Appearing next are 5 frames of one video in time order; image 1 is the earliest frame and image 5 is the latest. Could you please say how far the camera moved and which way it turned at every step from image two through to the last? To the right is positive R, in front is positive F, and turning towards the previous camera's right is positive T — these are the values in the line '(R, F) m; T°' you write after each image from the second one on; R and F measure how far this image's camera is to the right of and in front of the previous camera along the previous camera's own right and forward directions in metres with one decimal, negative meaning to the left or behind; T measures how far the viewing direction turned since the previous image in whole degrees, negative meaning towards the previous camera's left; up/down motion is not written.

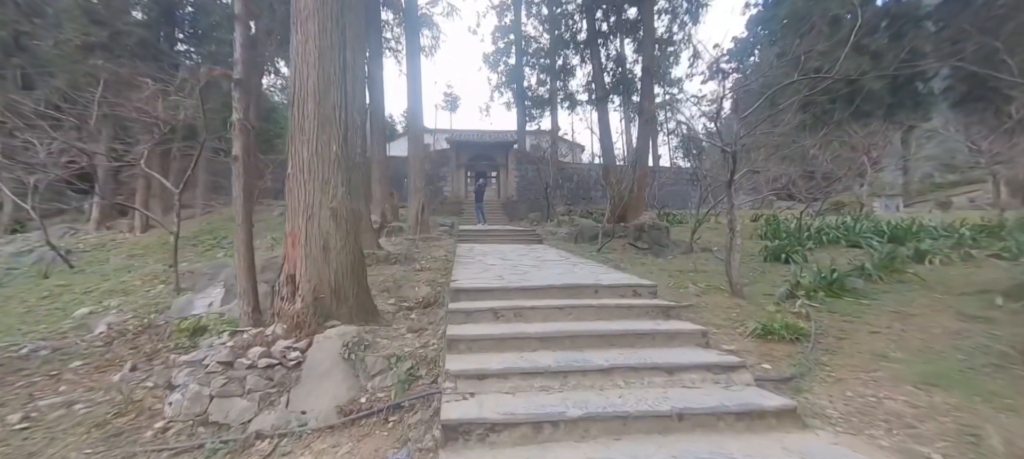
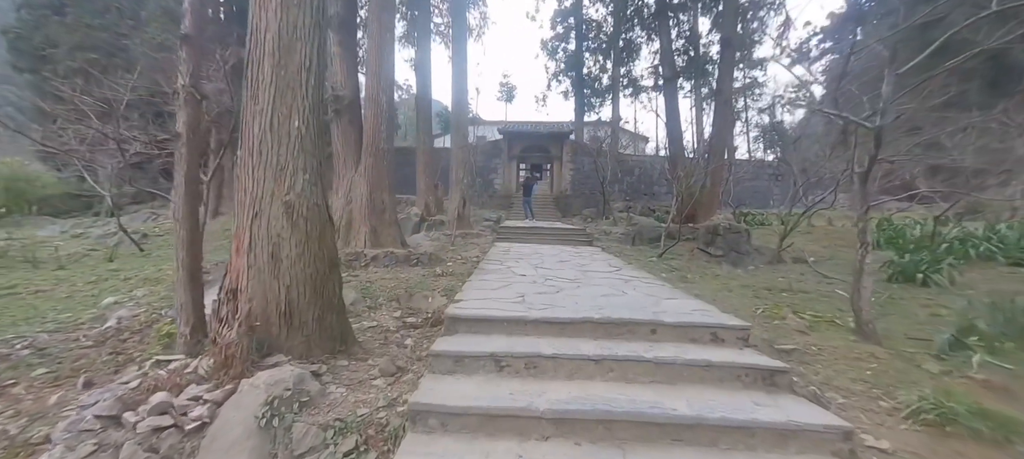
(+0.2, +0.9) m; -8°
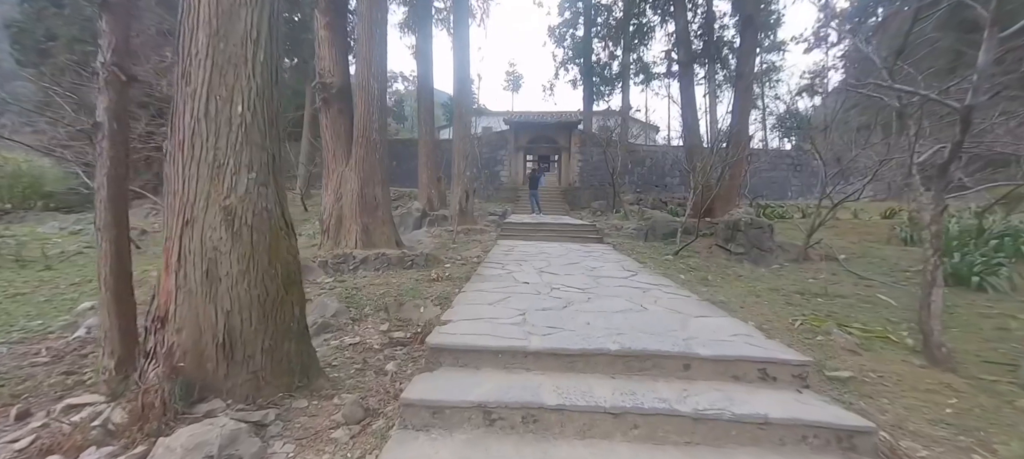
(+0.1, +0.4) m; -1°
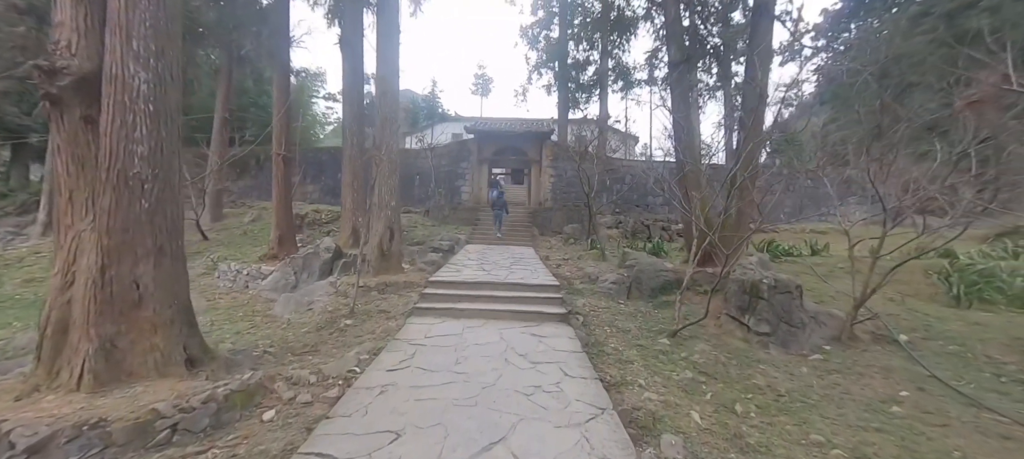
(+0.6, +2.0) m; +3°
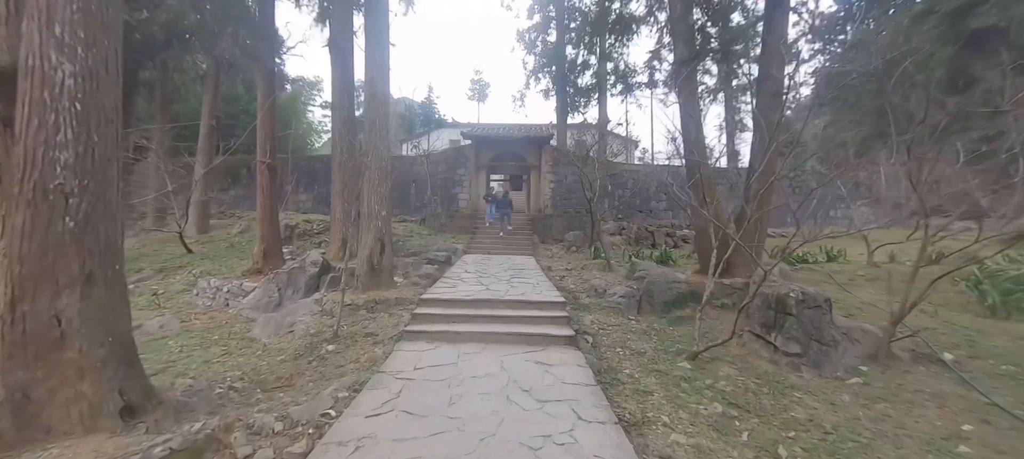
(0.0, +0.4) m; 0°
